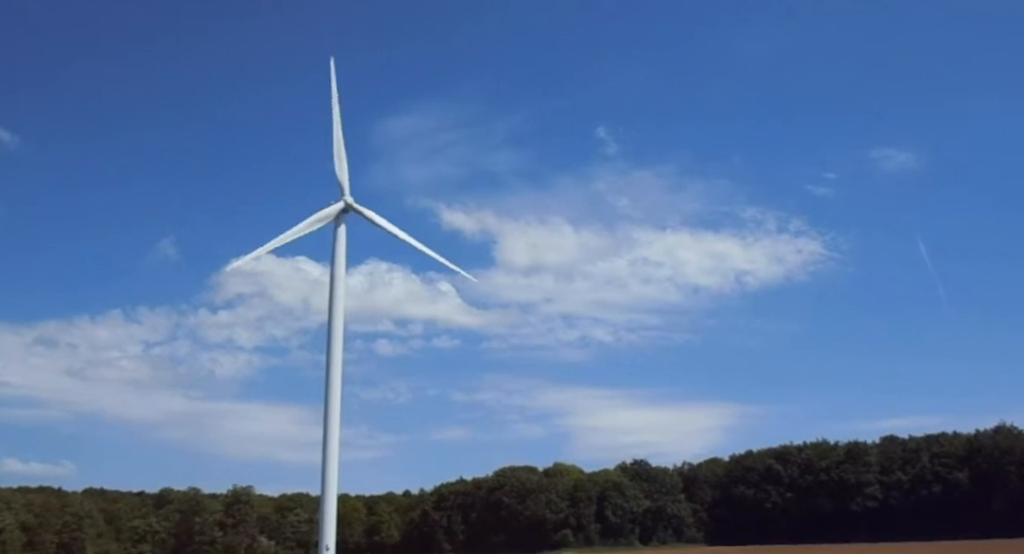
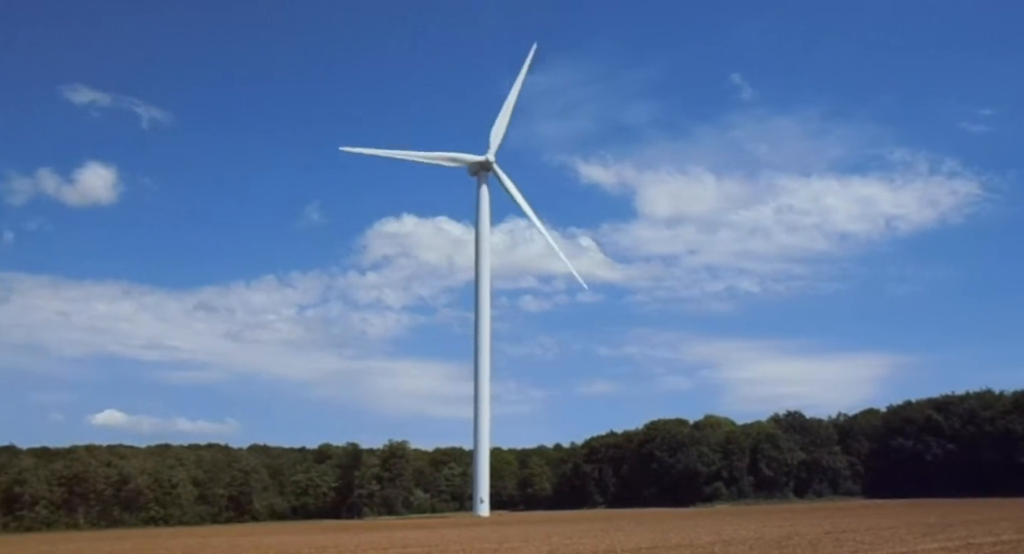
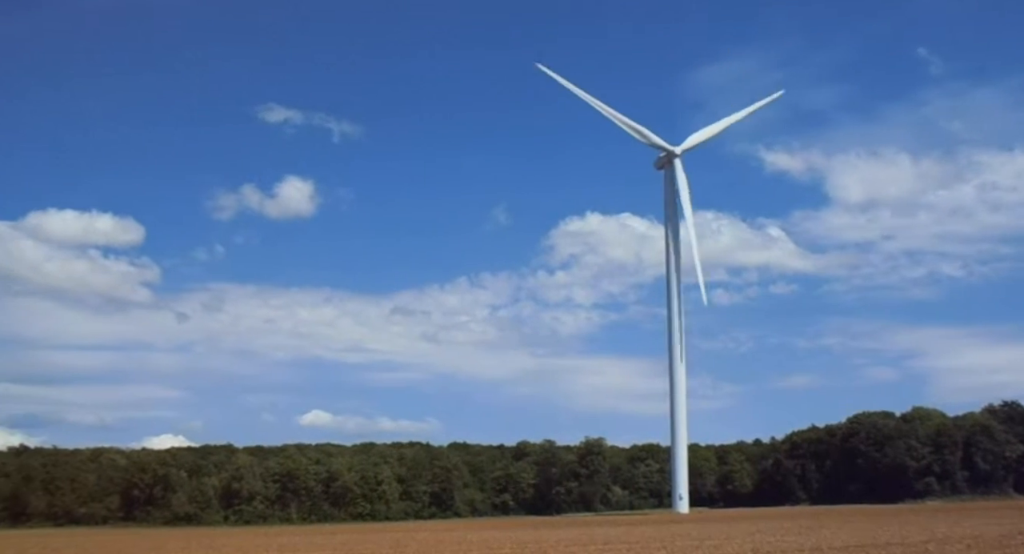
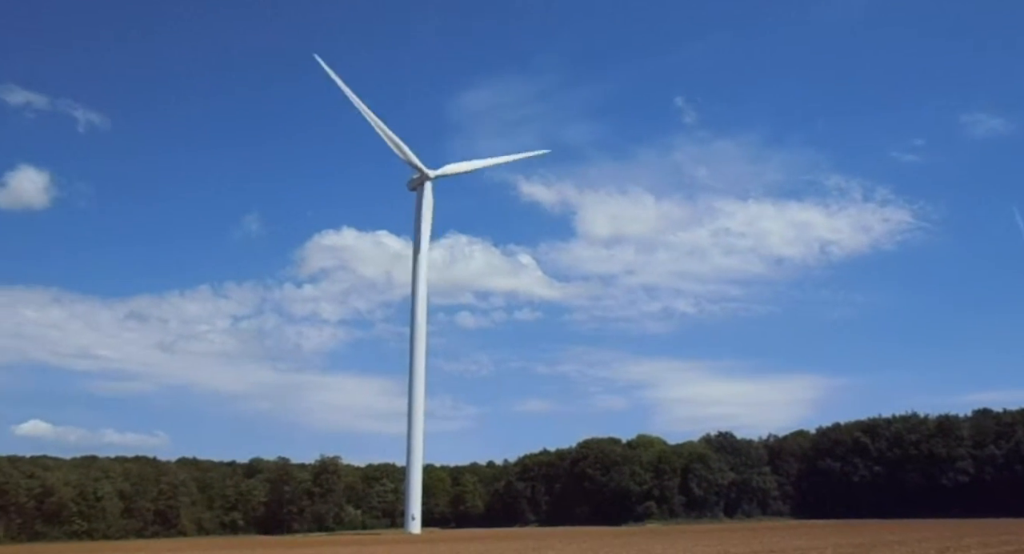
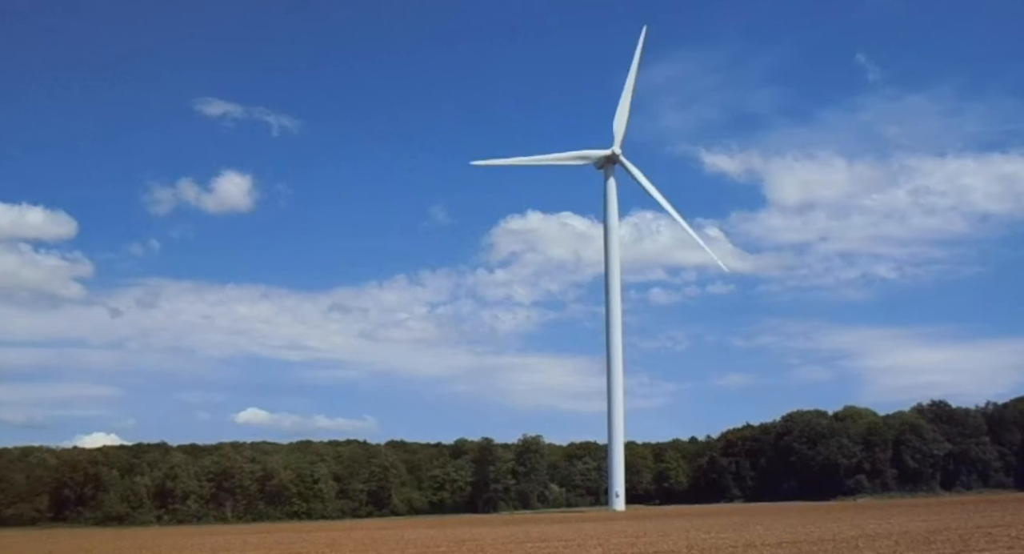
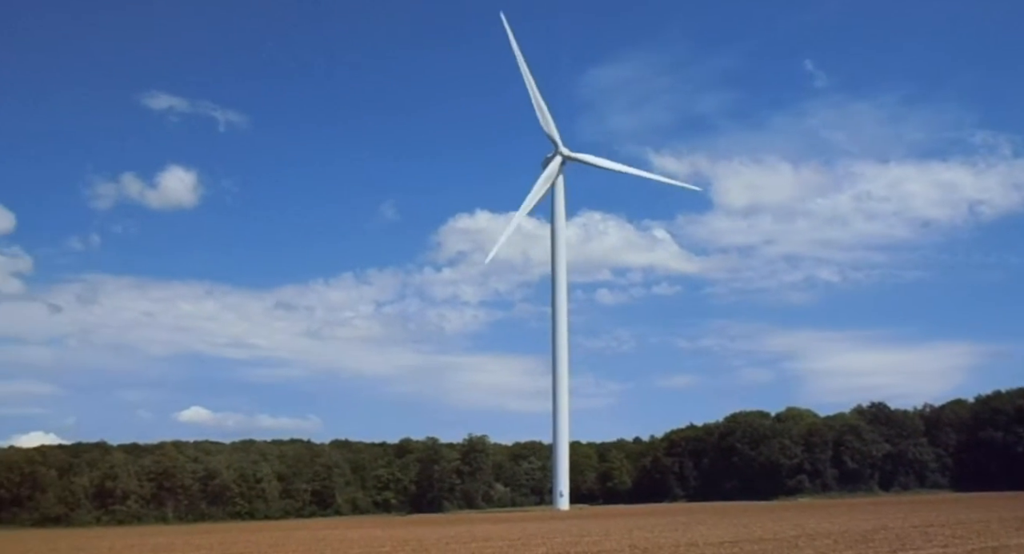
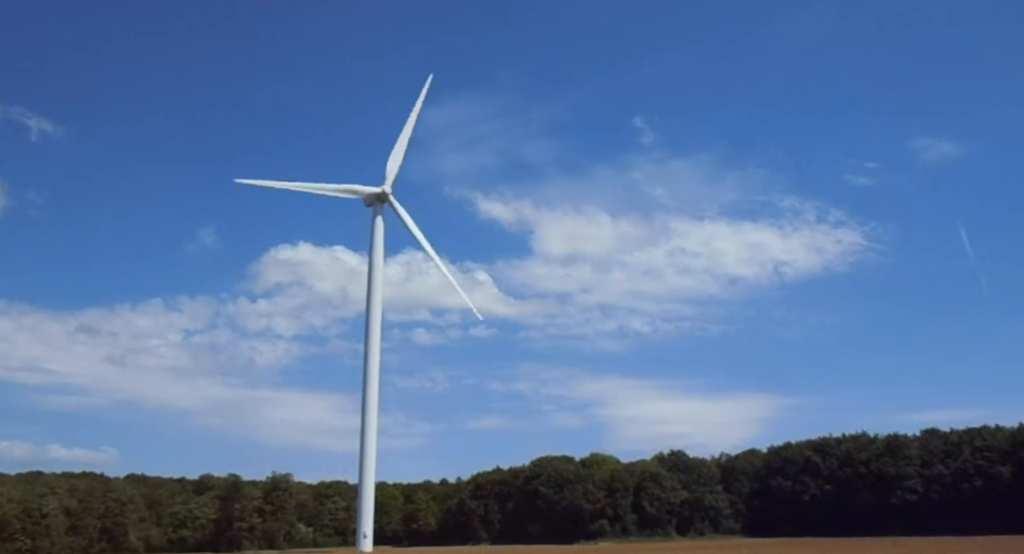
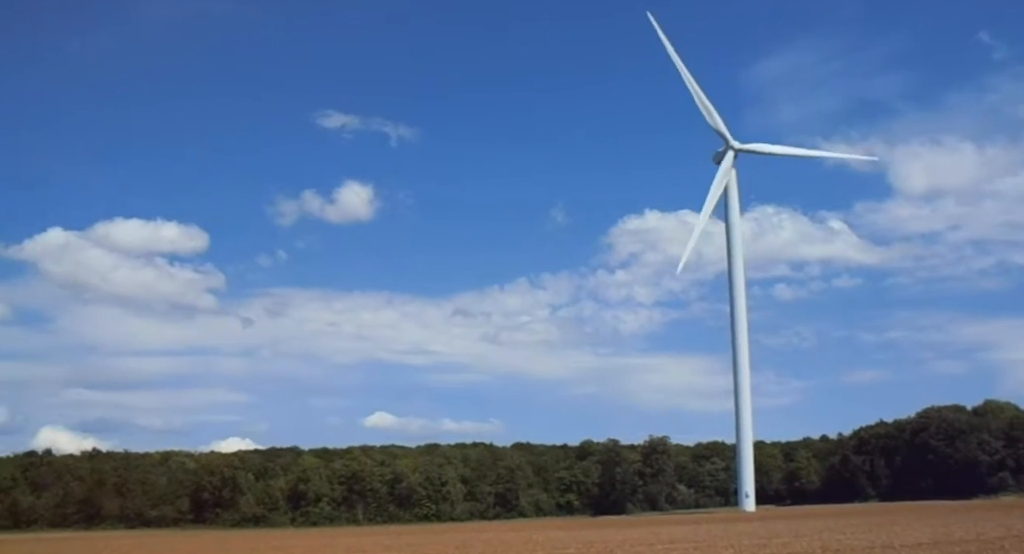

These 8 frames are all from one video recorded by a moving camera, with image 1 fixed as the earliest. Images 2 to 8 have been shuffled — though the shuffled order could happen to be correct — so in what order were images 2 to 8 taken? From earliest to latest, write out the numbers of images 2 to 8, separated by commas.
7, 4, 2, 6, 5, 3, 8
